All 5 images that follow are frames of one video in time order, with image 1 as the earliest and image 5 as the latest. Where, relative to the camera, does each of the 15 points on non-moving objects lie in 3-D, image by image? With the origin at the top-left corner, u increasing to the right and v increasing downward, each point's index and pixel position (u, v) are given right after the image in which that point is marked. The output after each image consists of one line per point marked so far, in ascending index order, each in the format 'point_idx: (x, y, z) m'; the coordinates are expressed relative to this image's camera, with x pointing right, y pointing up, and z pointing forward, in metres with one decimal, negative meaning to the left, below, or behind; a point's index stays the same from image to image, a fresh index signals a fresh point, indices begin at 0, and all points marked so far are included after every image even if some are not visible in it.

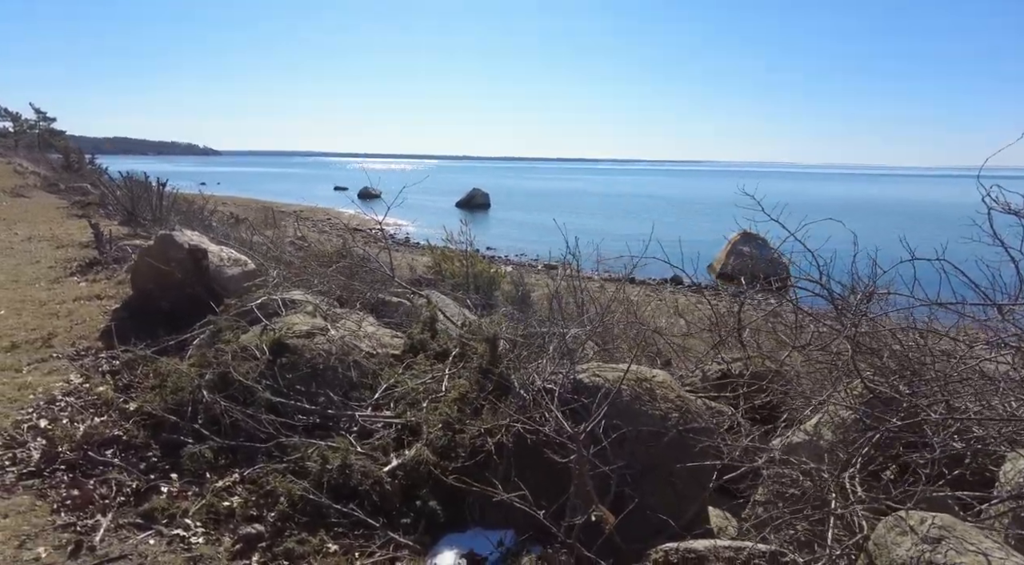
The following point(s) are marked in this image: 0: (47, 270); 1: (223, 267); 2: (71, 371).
0: (-7.5, +0.2, +10.2) m
1: (-3.2, +0.2, +7.0) m
2: (-3.8, -0.8, +5.5) m
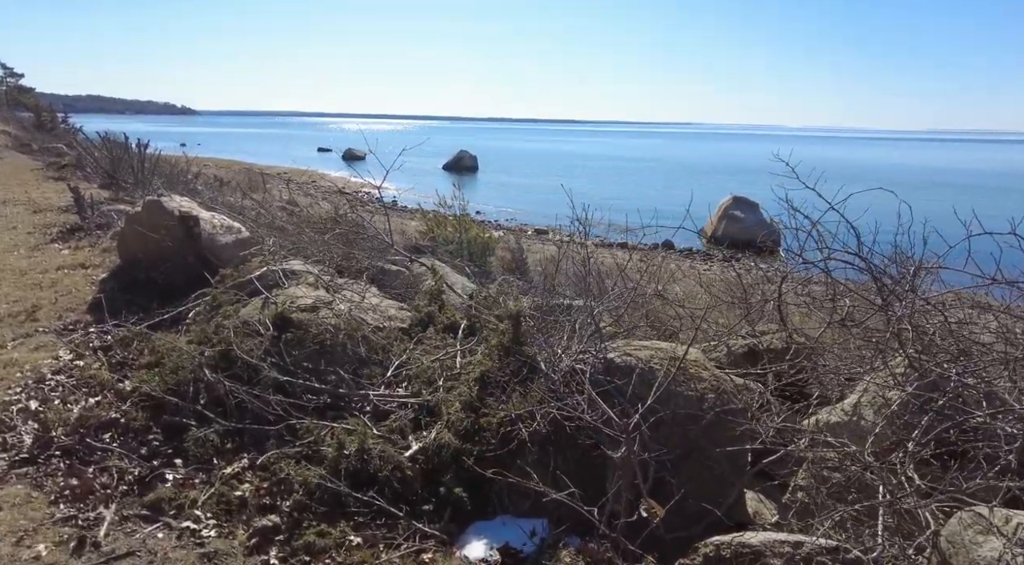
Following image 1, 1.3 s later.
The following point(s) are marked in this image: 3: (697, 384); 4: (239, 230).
0: (-7.5, +0.7, +9.8) m
1: (-3.1, +0.5, +6.7) m
2: (-3.7, -0.5, +5.2) m
3: (+1.0, -0.6, +3.6) m
4: (-3.0, +0.6, +6.9) m
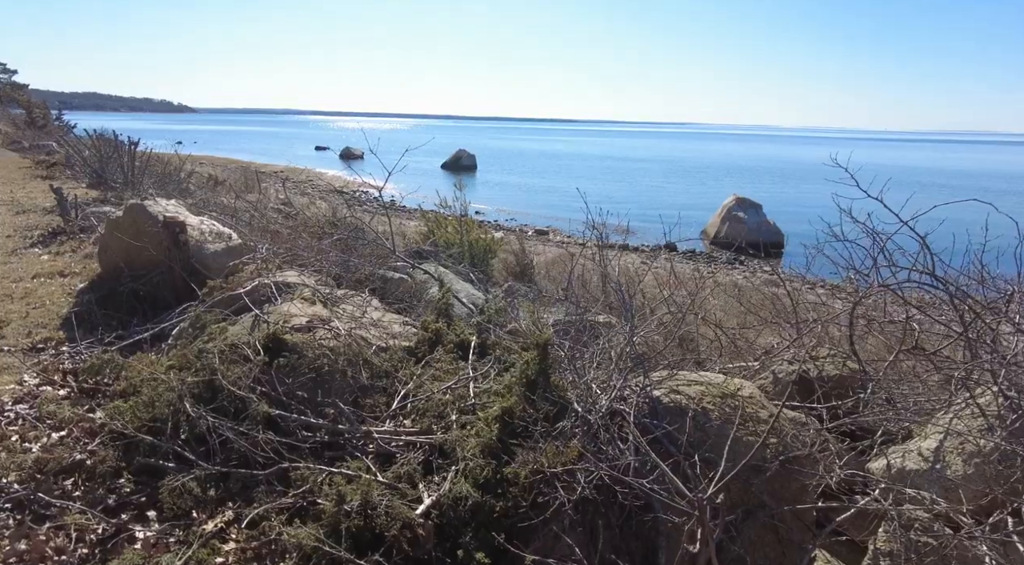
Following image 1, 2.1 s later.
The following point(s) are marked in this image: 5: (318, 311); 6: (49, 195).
0: (-7.4, +0.6, +9.2) m
1: (-3.0, +0.4, +6.1) m
2: (-3.6, -0.7, +4.6) m
3: (+1.2, -0.7, +3.1) m
4: (-2.9, +0.5, +6.4) m
5: (-1.5, -0.2, +5.0) m
6: (-10.1, +1.9, +13.8) m
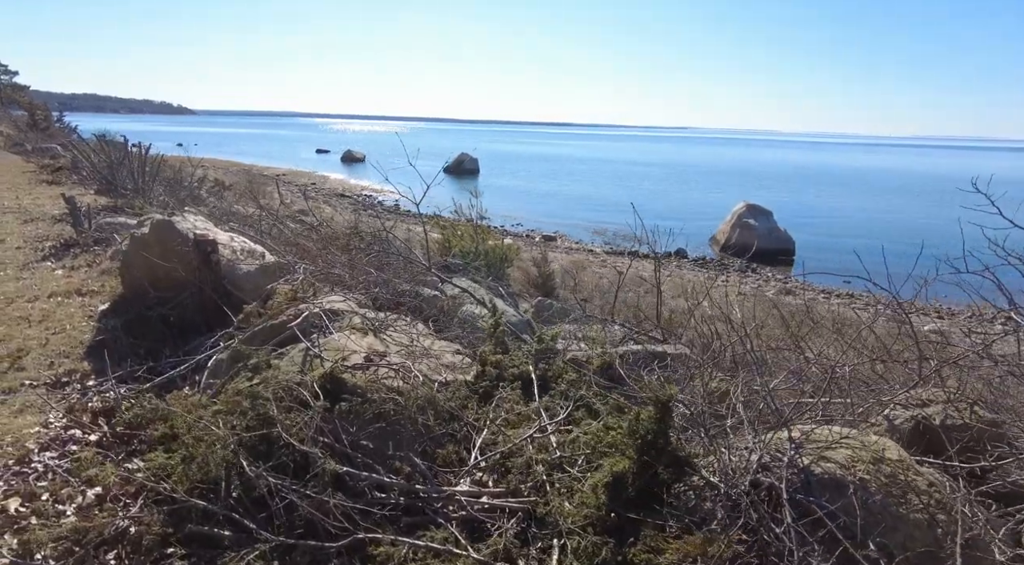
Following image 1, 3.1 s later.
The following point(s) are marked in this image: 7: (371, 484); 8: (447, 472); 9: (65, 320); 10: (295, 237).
0: (-6.9, +0.4, +8.7) m
1: (-2.5, +0.2, +5.7) m
2: (-3.1, -0.9, +4.2) m
3: (+1.7, -0.9, +2.6) m
4: (-2.3, +0.2, +5.9) m
5: (-1.0, -0.4, +4.5) m
6: (-9.6, +1.7, +13.4) m
7: (-0.7, -1.0, +3.2) m
8: (-0.4, -1.0, +3.4) m
9: (-4.0, -0.3, +5.7) m
10: (-3.1, +0.7, +9.1) m
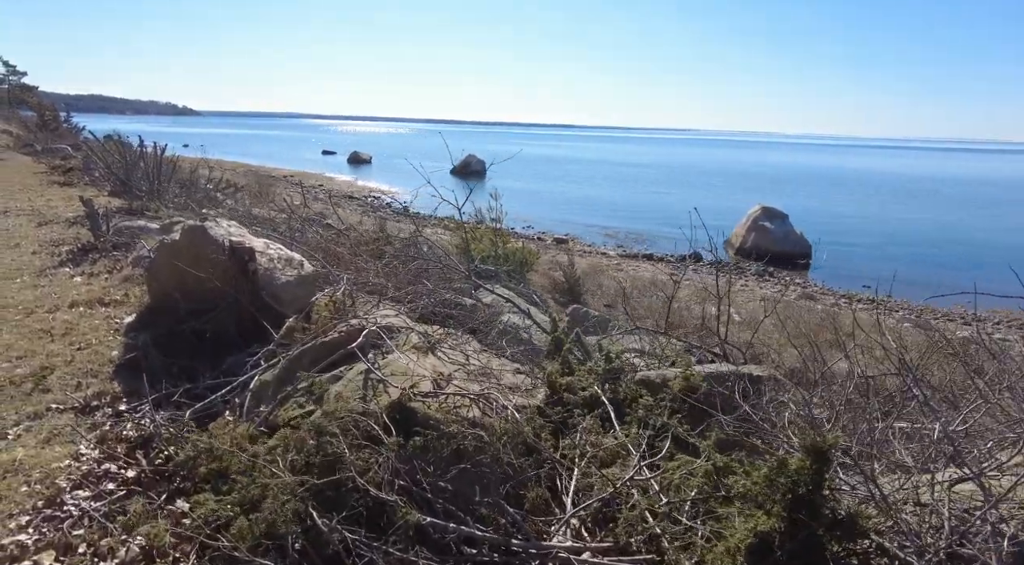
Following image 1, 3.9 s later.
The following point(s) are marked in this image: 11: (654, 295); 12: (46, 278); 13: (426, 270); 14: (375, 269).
0: (-6.3, +0.3, +8.3) m
1: (-2.0, +0.1, +5.3) m
2: (-2.6, -0.9, +3.7) m
3: (+2.2, -1.0, +2.2) m
4: (-1.8, +0.2, +5.5) m
5: (-0.5, -0.5, +4.1) m
6: (-9.1, +1.6, +13.0) m
7: (-0.2, -1.1, +2.8) m
8: (+0.1, -1.1, +3.0) m
9: (-3.5, -0.4, +5.2) m
10: (-2.6, +0.6, +8.7) m
11: (+3.8, -0.3, +17.1) m
12: (-5.4, +0.1, +7.3) m
13: (-0.9, +0.1, +6.8) m
14: (-1.5, +0.2, +6.9) m
